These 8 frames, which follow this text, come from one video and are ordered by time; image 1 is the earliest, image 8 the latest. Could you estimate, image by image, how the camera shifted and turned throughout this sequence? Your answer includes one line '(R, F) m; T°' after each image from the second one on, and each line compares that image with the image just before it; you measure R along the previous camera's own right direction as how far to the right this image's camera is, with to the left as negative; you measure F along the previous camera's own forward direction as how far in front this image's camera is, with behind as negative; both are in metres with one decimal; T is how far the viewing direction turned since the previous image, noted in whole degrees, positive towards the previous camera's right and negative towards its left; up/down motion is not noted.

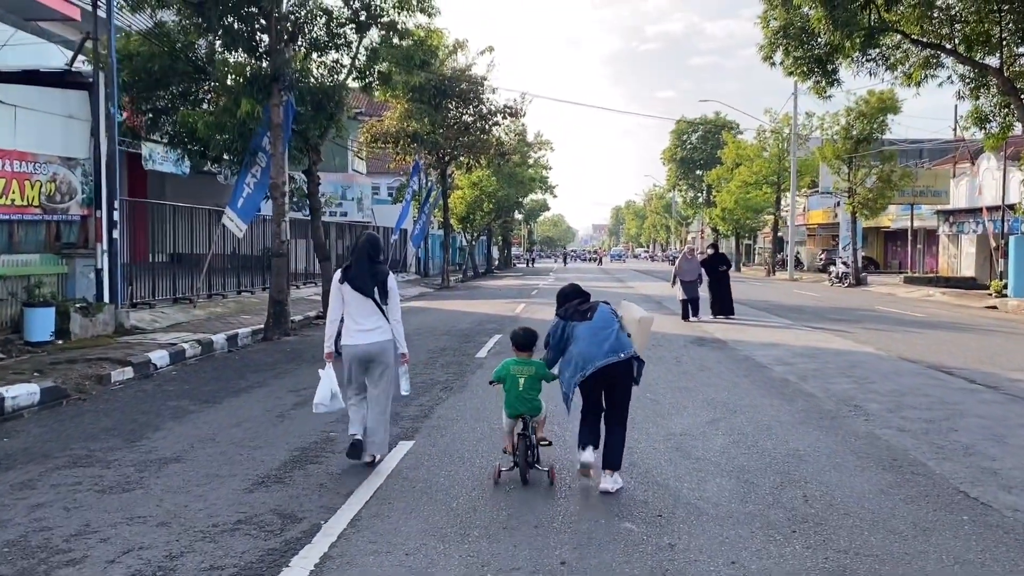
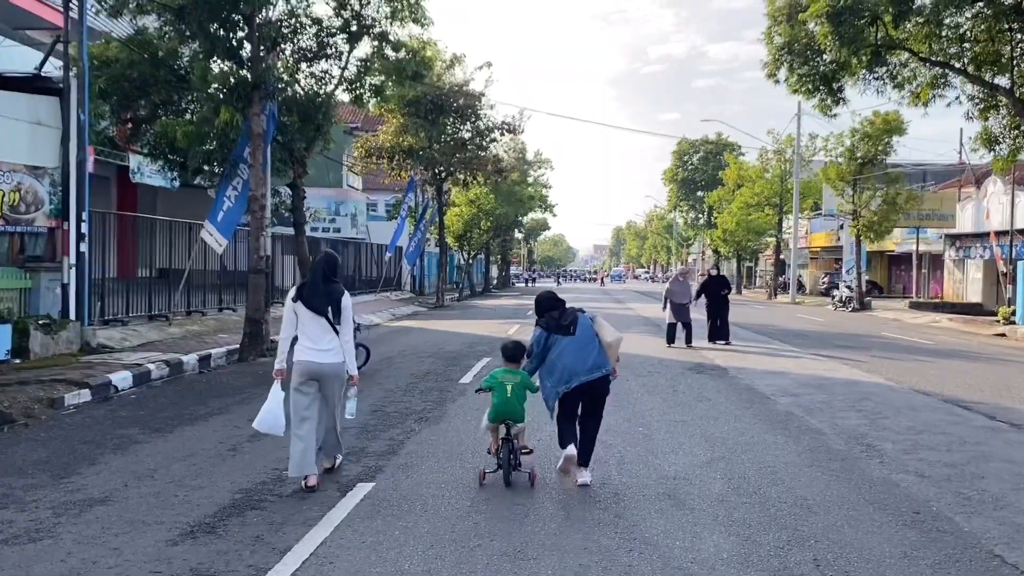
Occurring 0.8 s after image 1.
(+0.2, +0.8) m; 0°
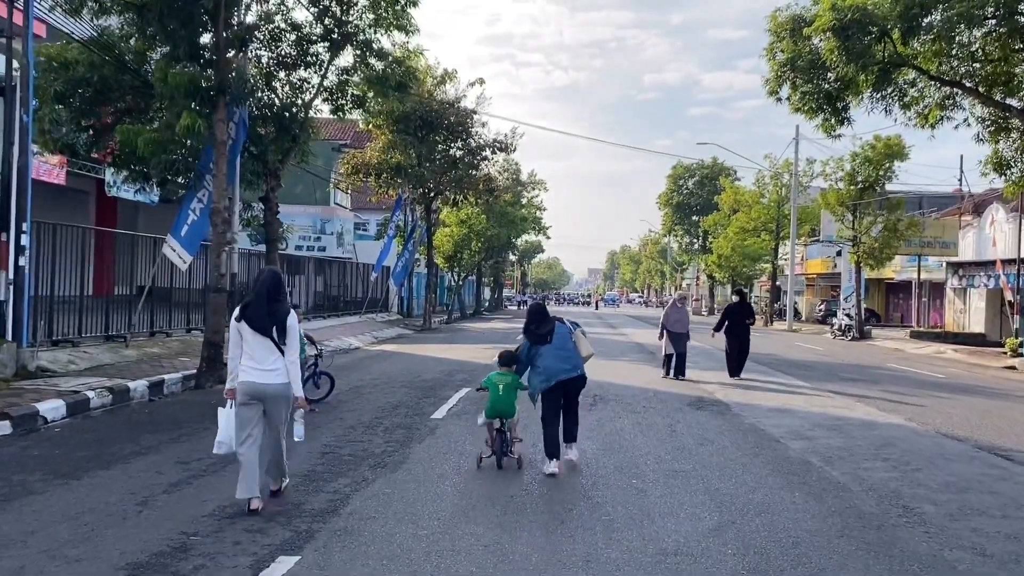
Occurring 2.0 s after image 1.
(+0.2, +1.2) m; 0°
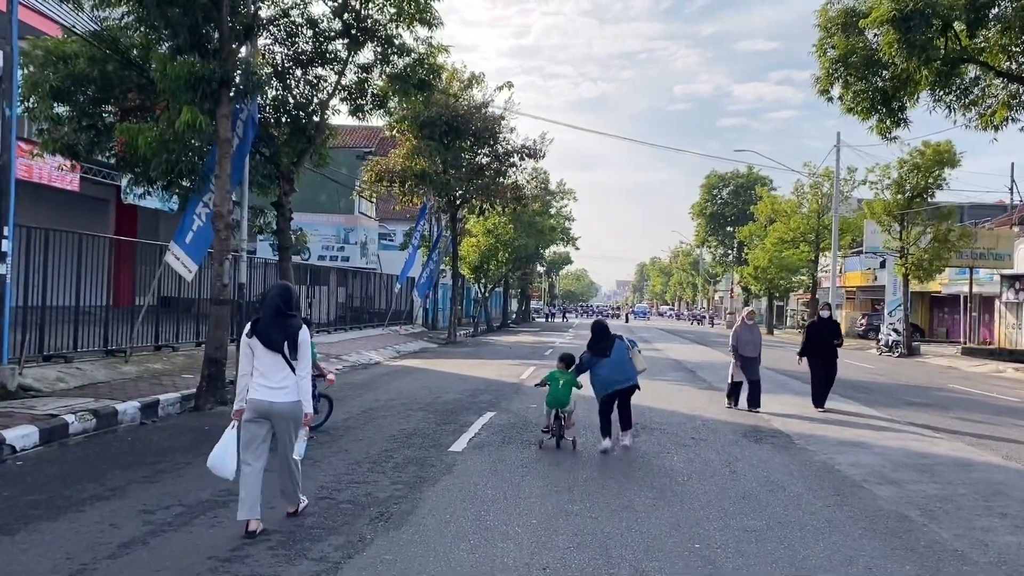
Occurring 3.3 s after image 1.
(0.0, +1.4) m; -2°
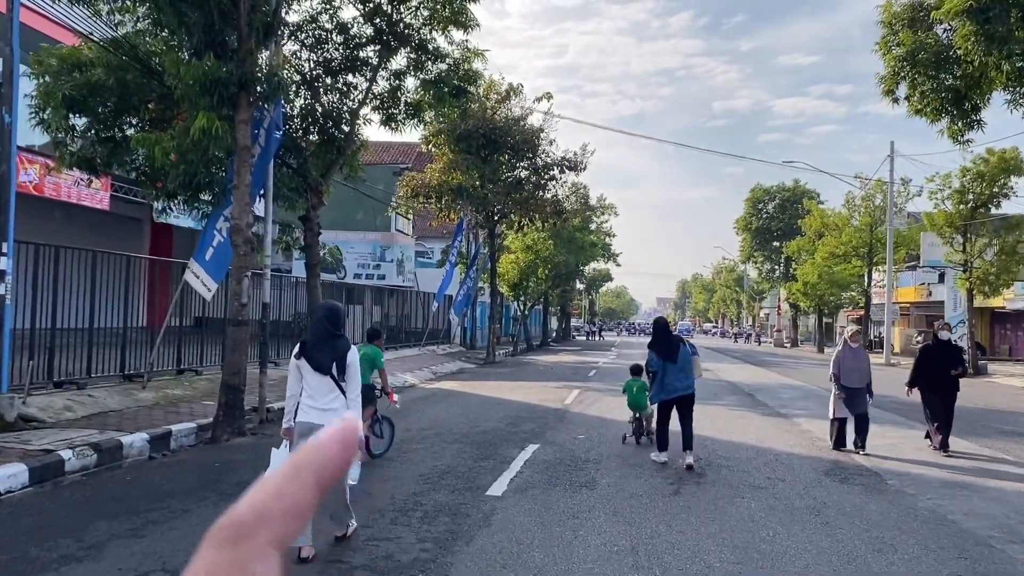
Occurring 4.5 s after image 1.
(-0.1, +1.2) m; -3°
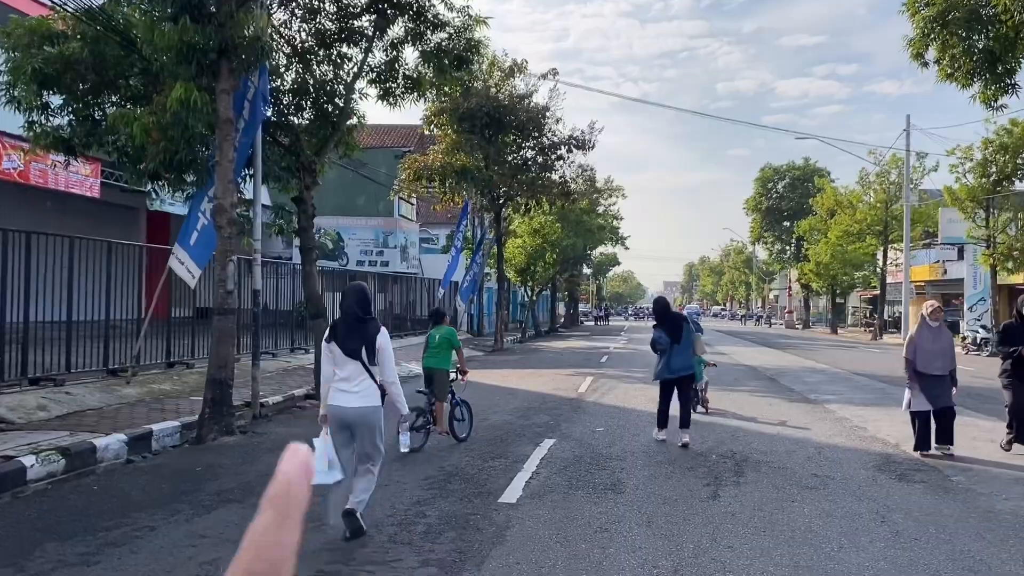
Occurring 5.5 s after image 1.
(-0.1, +1.0) m; 0°
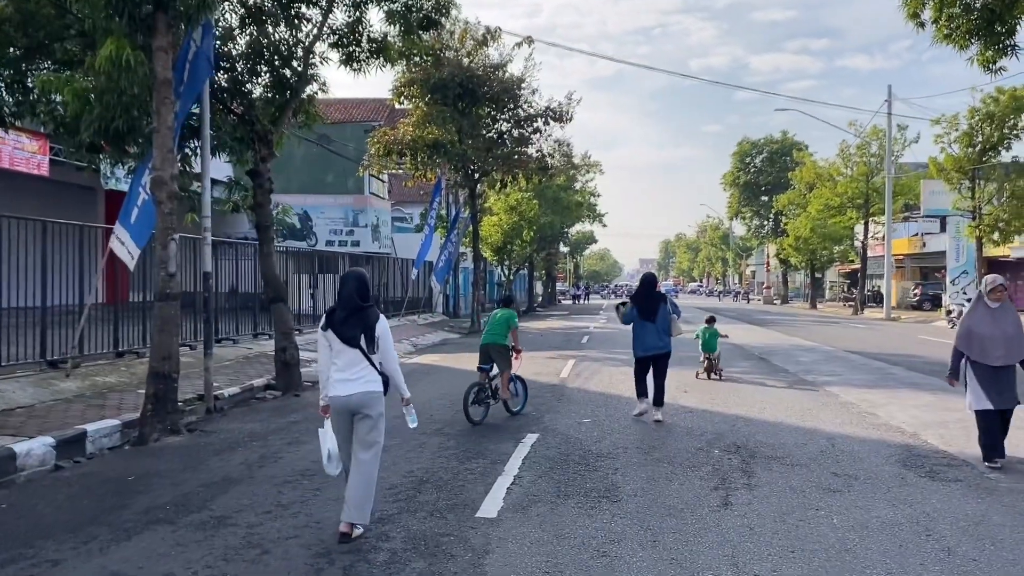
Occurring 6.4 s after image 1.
(0.0, +1.0) m; +2°
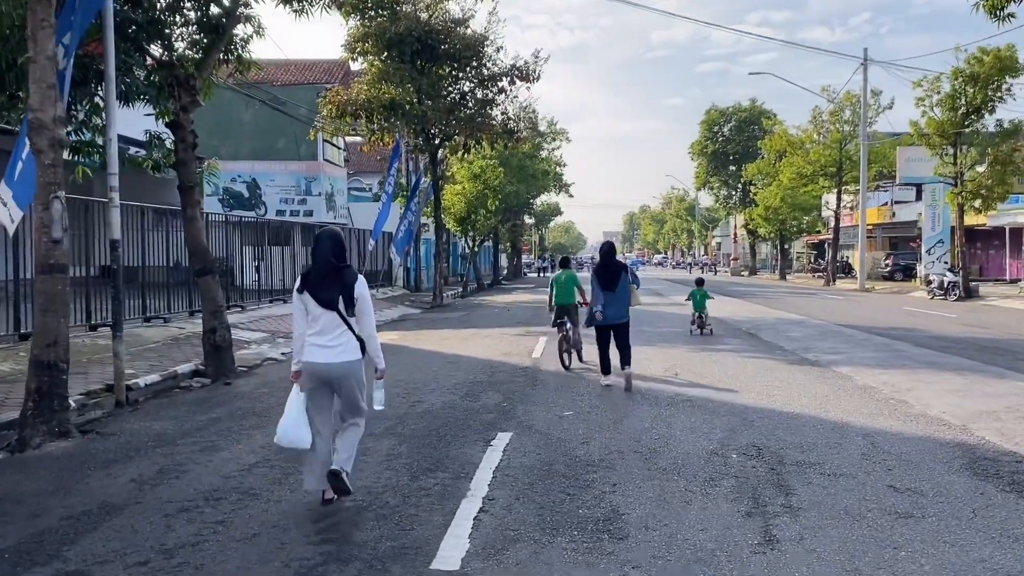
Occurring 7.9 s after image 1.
(0.0, +1.7) m; +2°
